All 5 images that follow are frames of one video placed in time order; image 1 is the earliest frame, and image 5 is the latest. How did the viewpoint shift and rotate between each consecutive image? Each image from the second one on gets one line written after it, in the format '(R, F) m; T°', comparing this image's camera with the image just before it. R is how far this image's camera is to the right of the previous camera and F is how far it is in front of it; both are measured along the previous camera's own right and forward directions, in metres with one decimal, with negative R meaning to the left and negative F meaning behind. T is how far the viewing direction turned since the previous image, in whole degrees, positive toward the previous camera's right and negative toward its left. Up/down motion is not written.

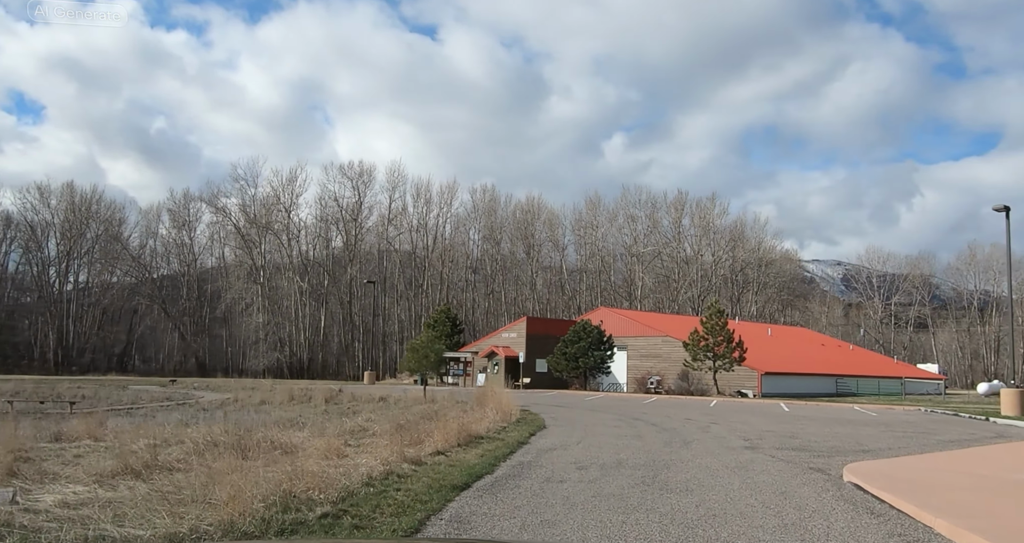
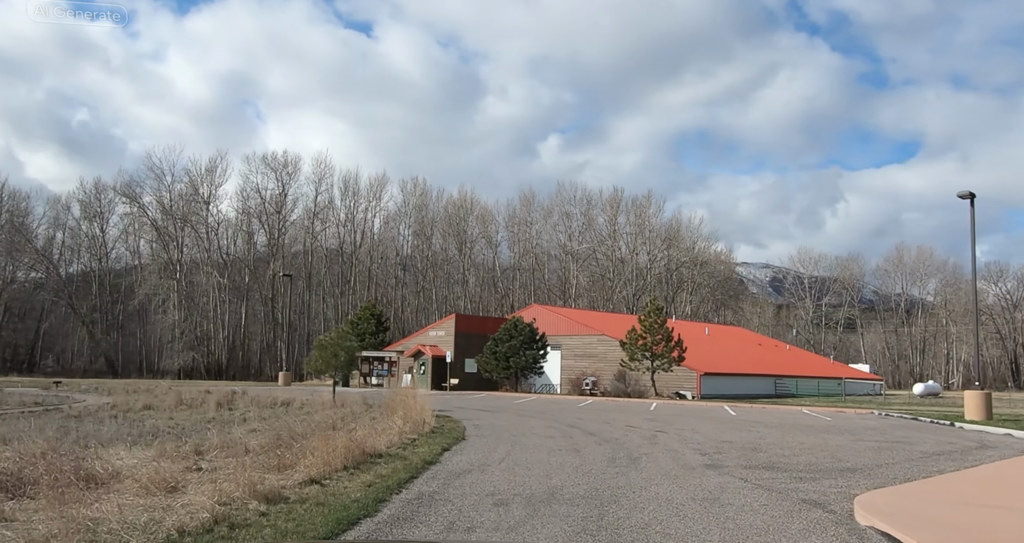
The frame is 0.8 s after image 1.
(+0.4, +2.9) m; +4°
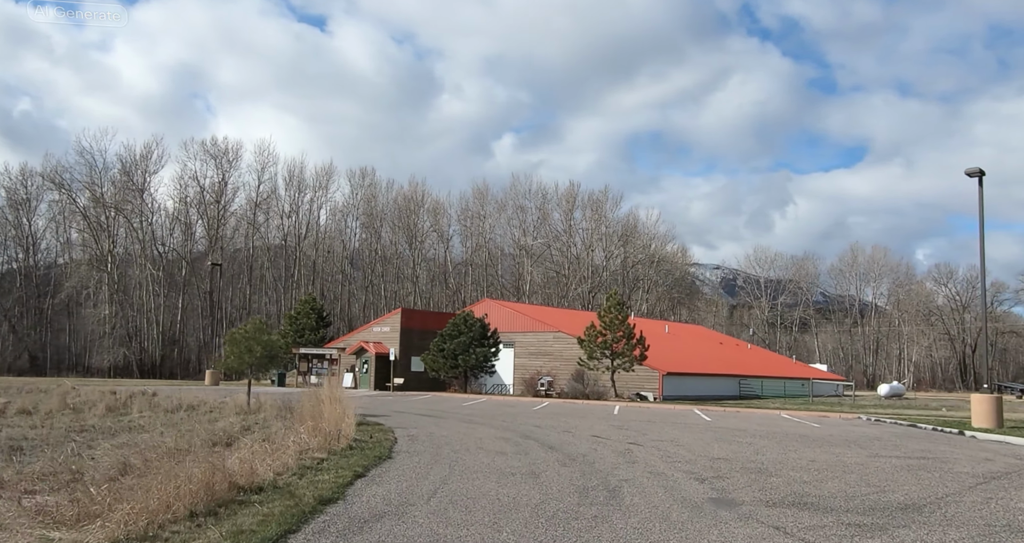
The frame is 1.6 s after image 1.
(+0.2, +3.3) m; +3°
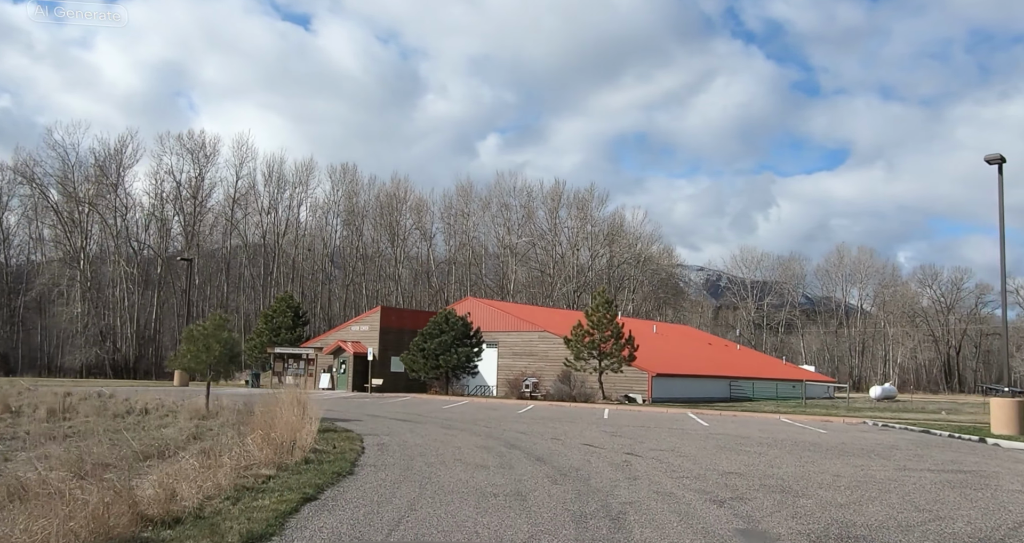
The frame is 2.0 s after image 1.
(0.0, +1.6) m; +1°
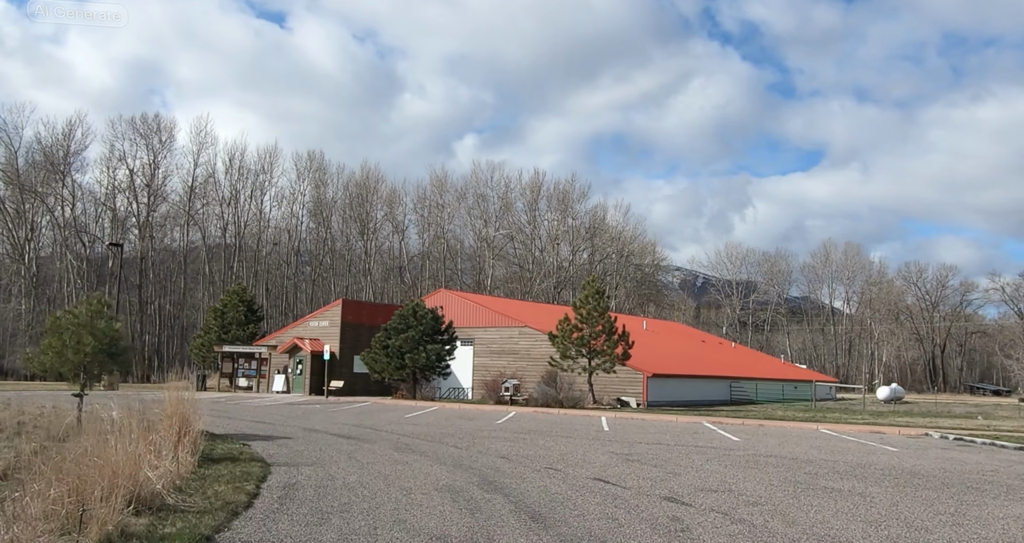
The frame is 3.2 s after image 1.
(0.0, +4.7) m; +2°
